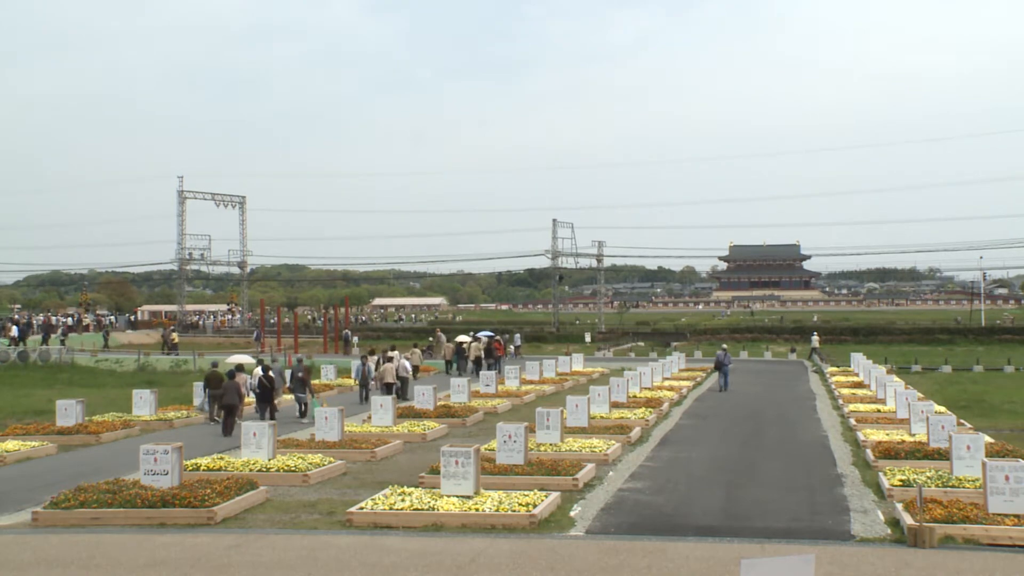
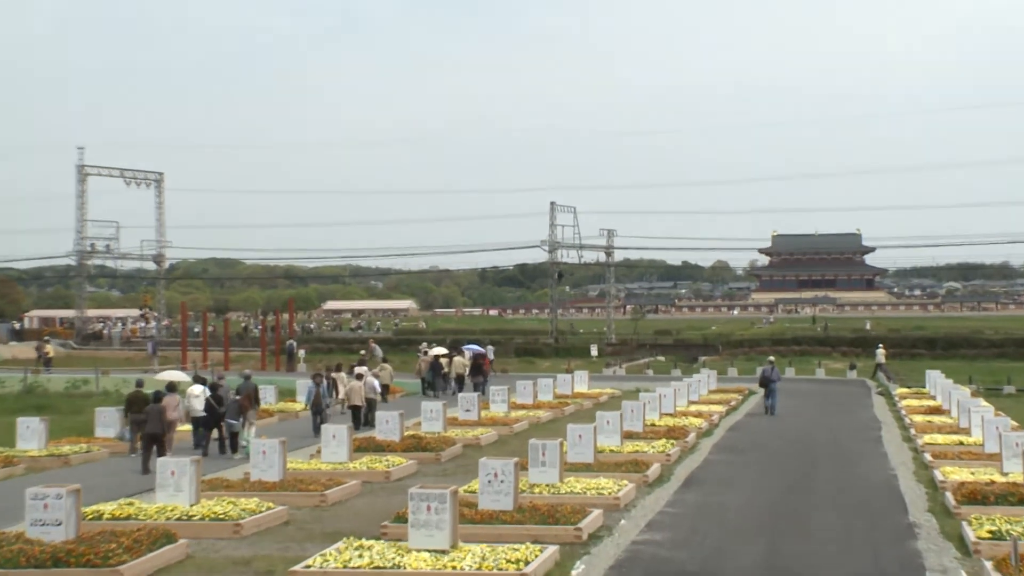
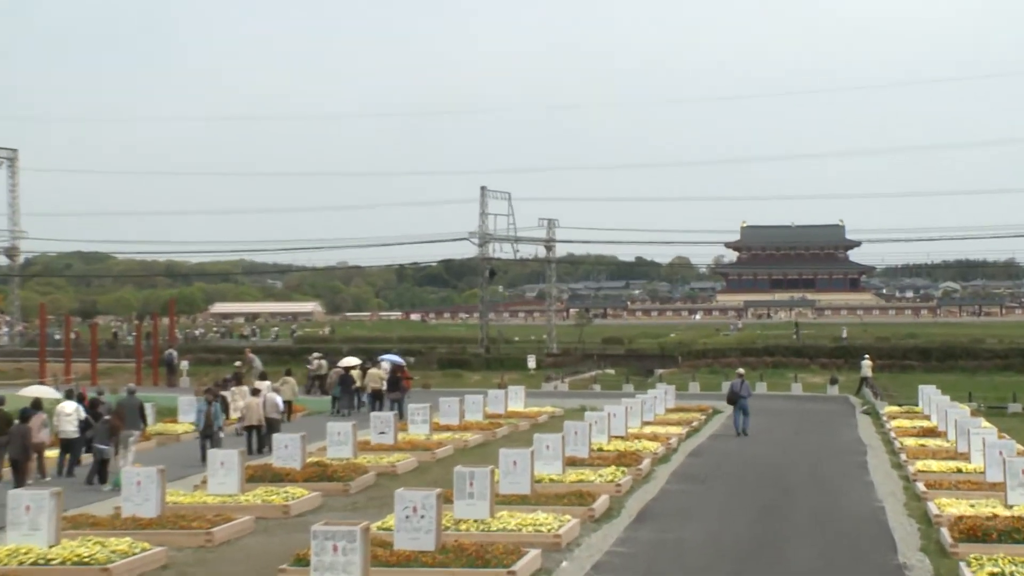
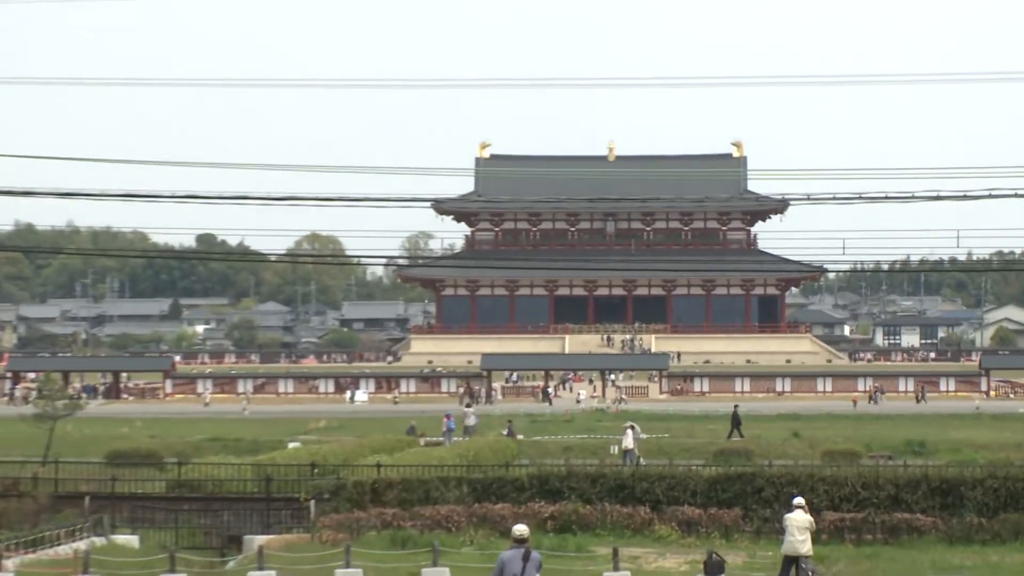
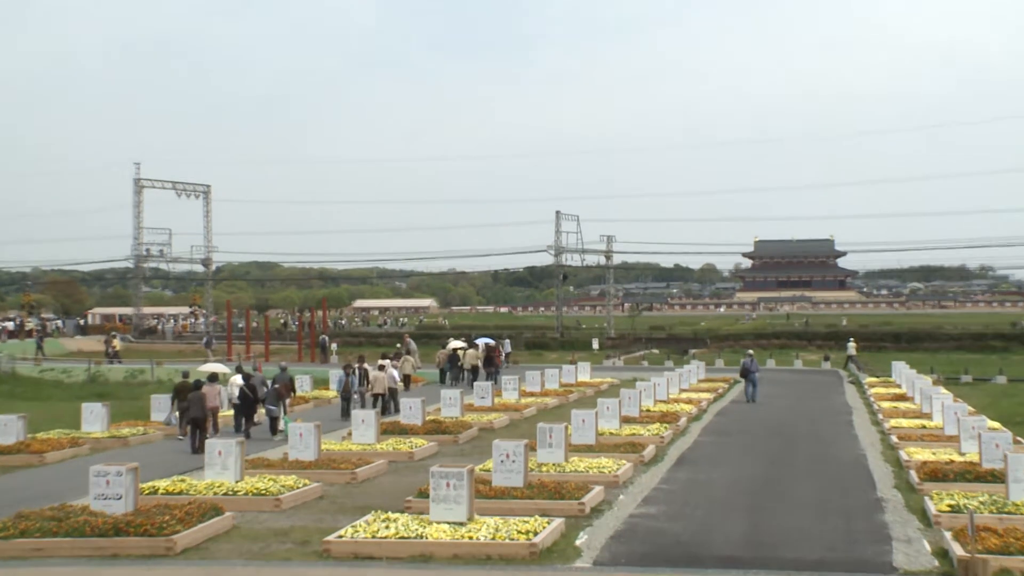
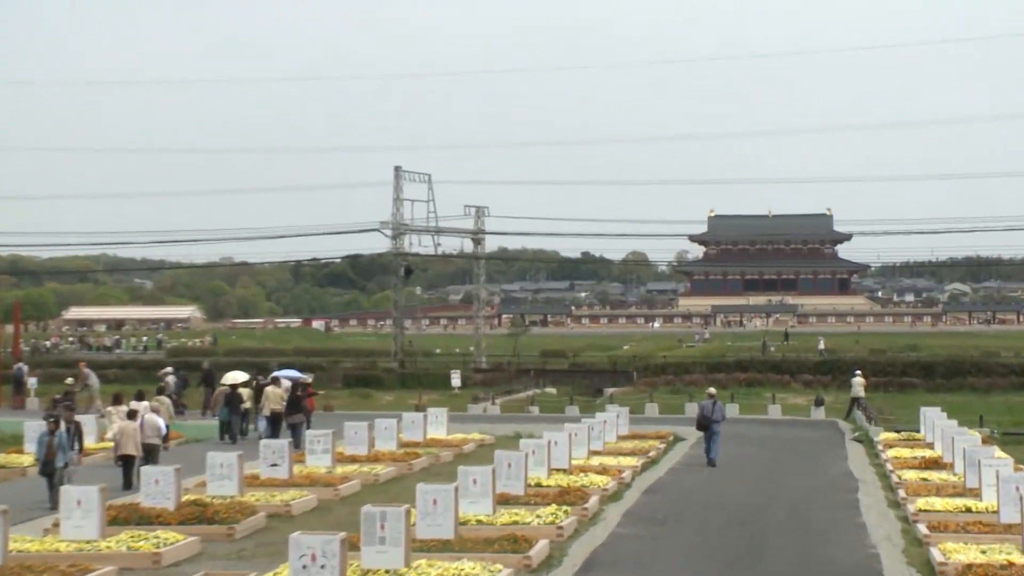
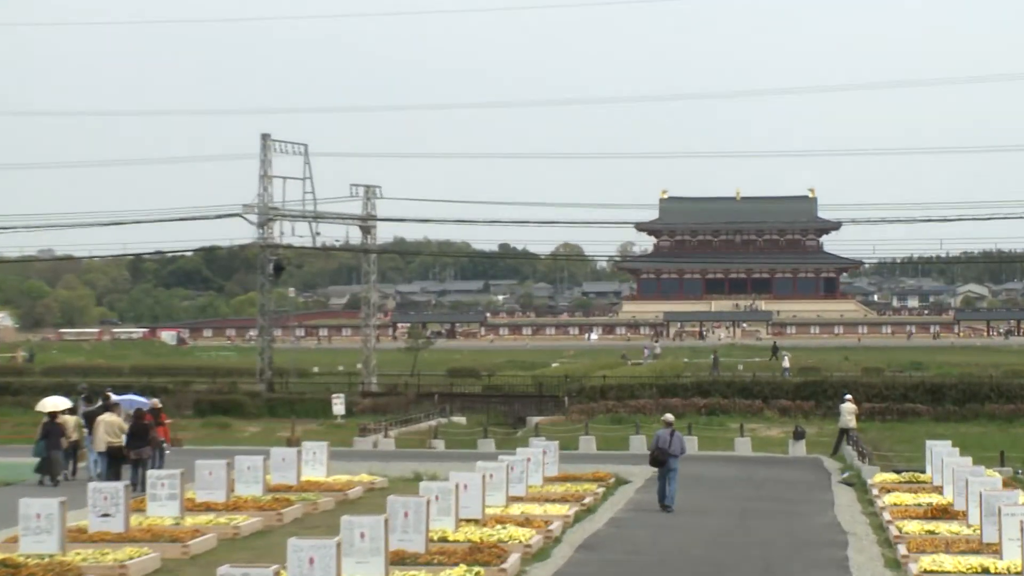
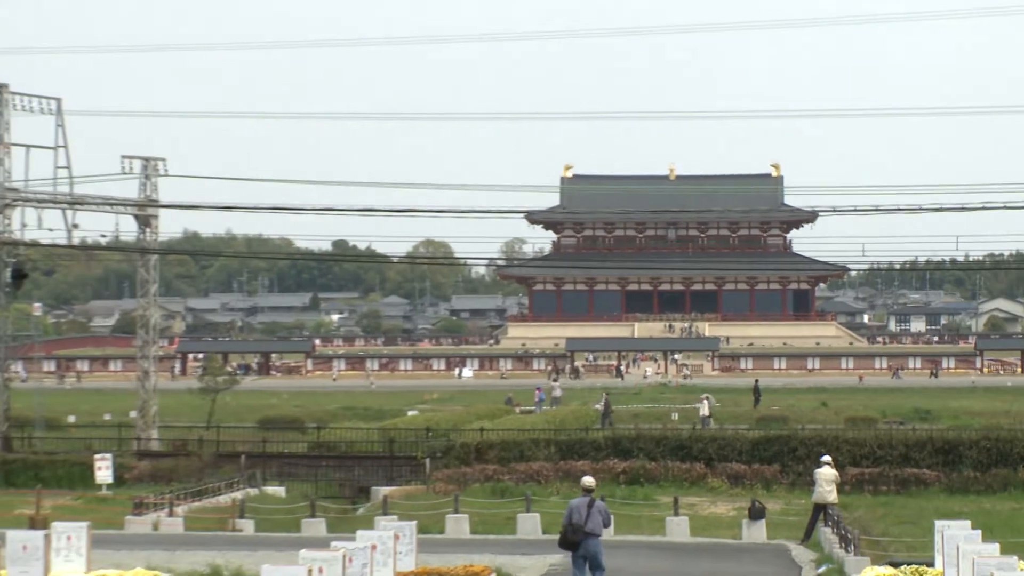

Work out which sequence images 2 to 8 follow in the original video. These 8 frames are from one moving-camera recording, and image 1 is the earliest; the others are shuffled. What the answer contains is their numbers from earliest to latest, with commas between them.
5, 2, 3, 6, 7, 8, 4
